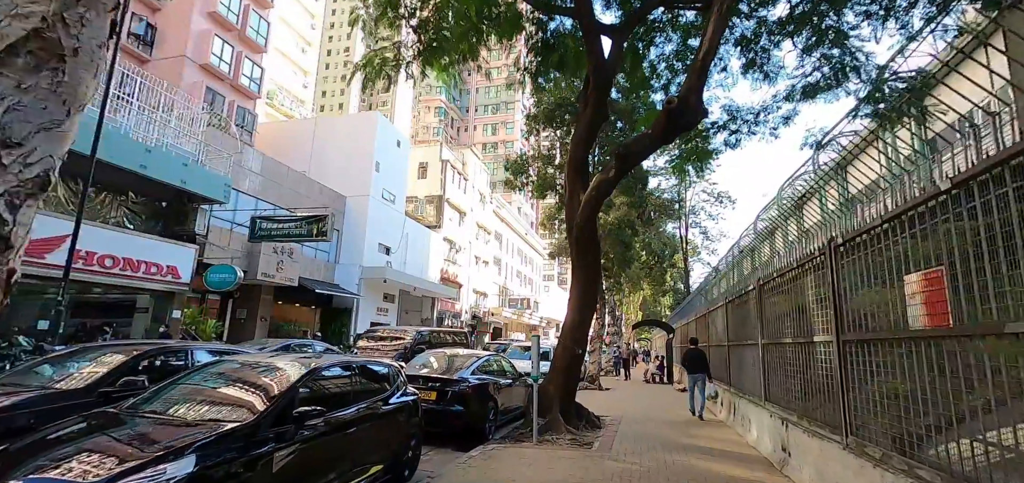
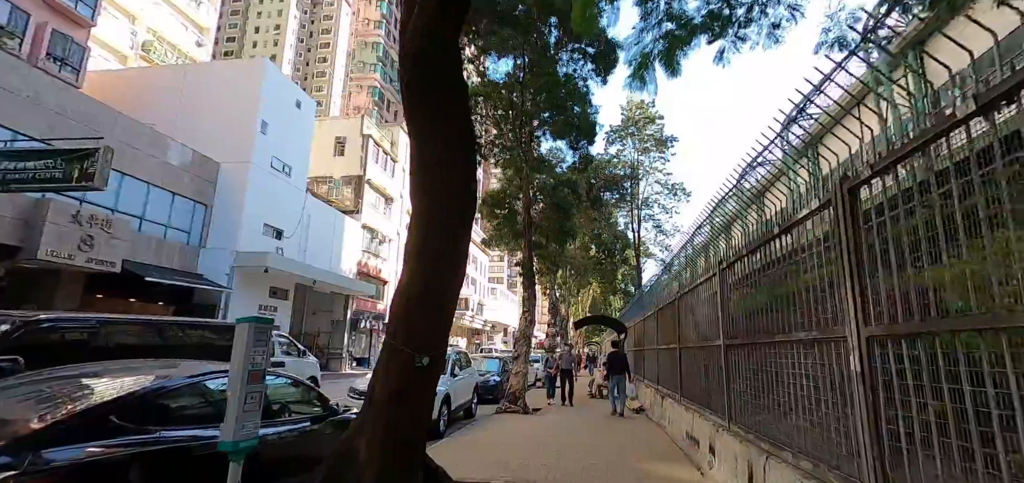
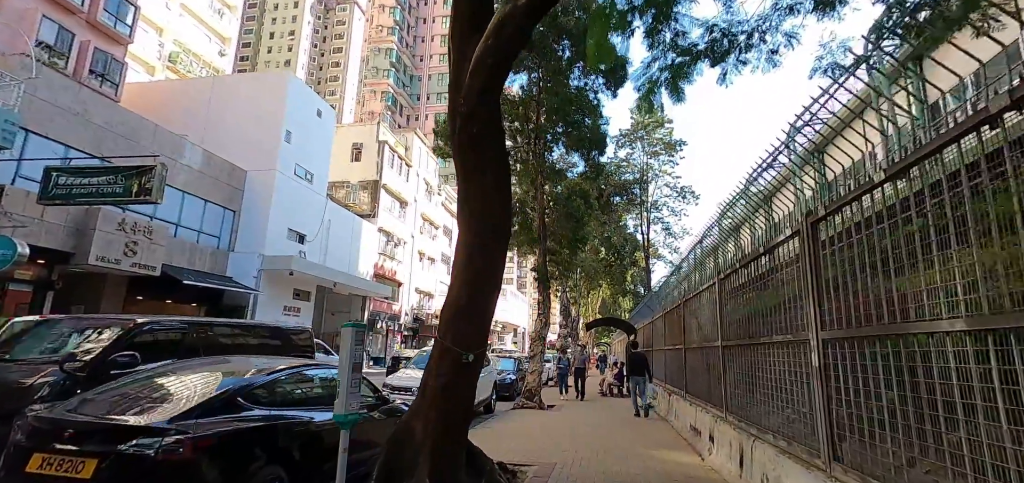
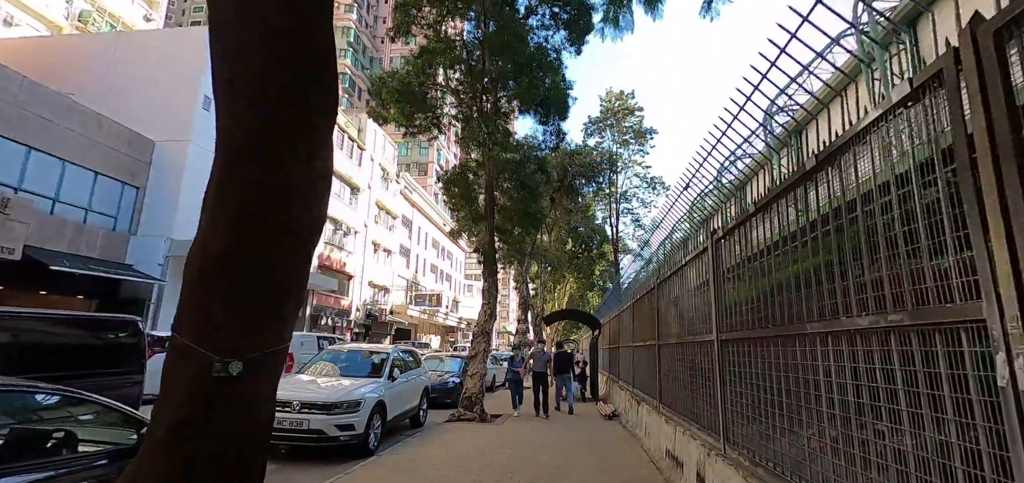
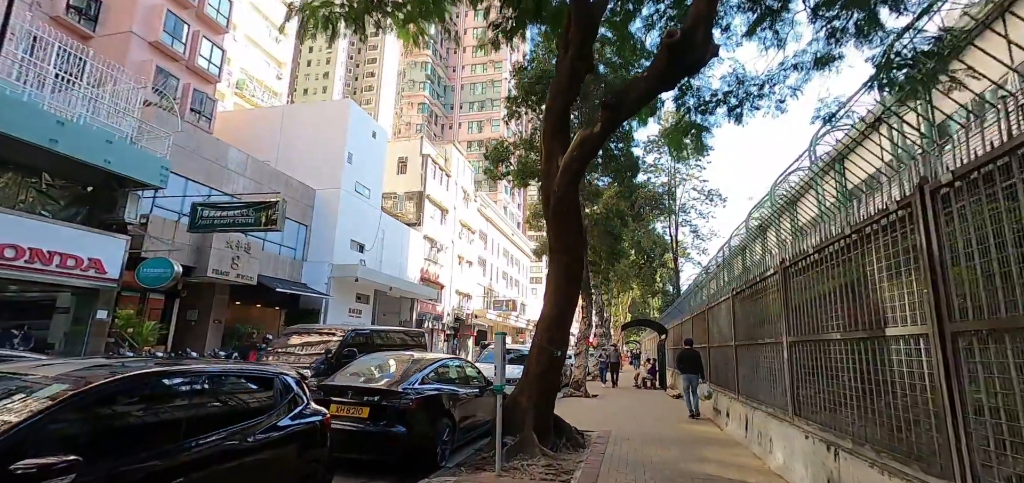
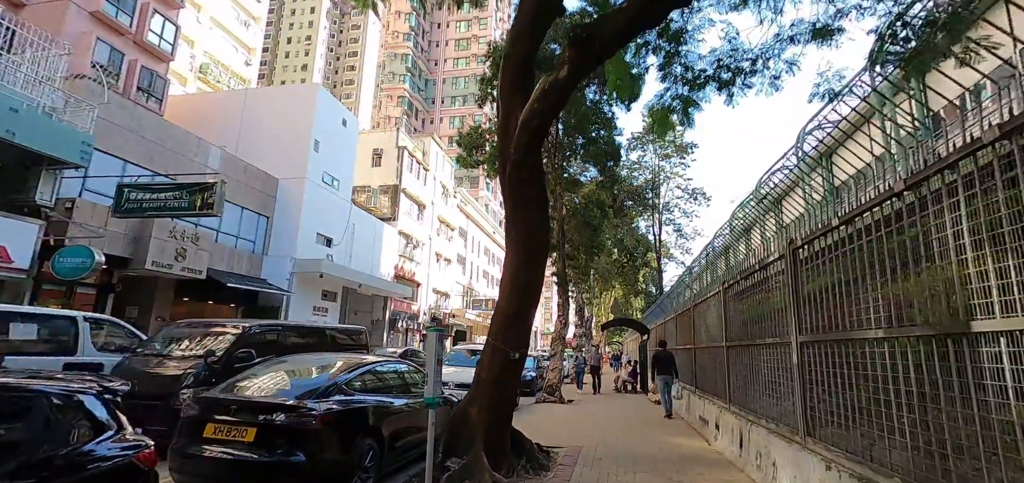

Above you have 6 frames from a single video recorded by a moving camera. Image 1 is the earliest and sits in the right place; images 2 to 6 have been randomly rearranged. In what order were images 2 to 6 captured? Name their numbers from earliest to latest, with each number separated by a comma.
5, 6, 3, 2, 4
